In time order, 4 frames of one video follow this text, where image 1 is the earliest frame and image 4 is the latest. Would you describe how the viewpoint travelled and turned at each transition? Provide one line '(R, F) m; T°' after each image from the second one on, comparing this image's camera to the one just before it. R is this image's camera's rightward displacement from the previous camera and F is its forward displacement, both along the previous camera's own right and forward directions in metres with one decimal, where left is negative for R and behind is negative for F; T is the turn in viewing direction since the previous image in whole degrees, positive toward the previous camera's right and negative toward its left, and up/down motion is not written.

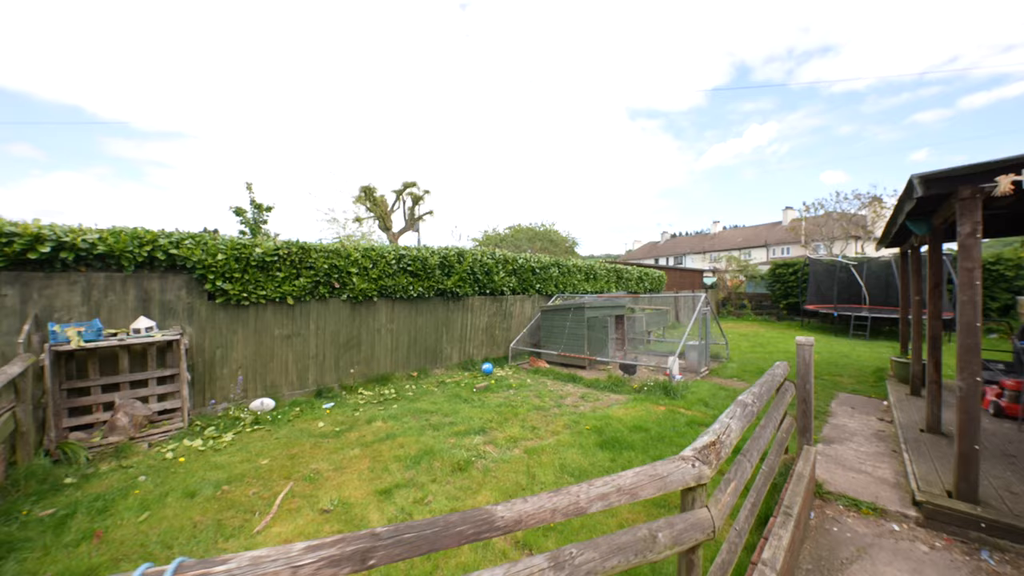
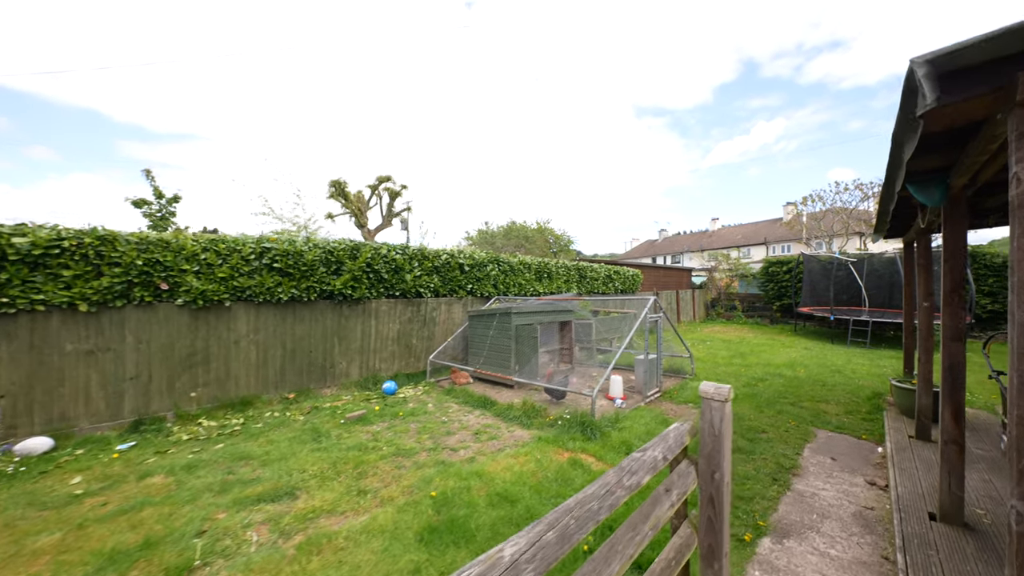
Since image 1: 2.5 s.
(+1.5, +1.3) m; -1°
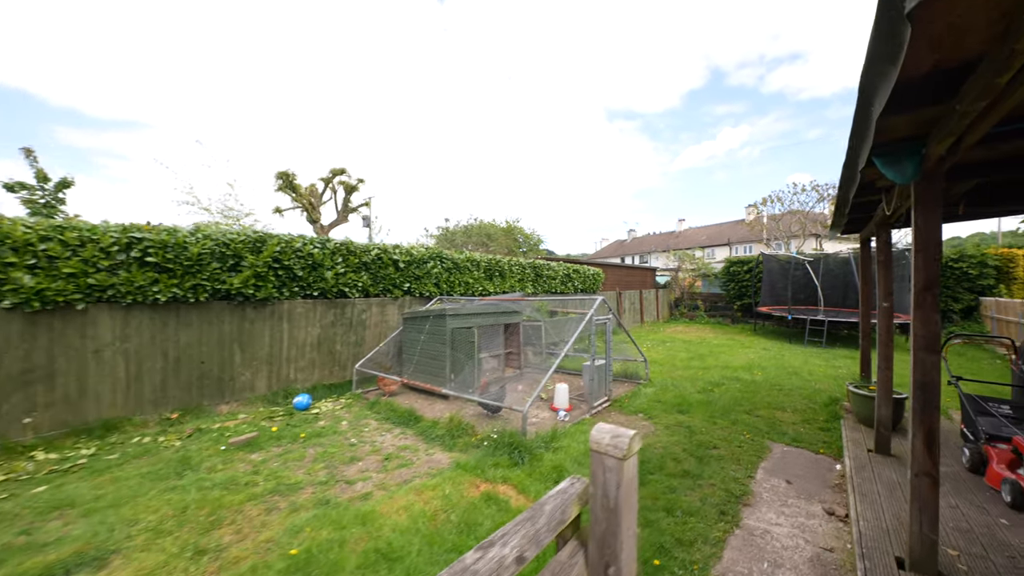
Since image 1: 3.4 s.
(+0.5, +0.6) m; +4°
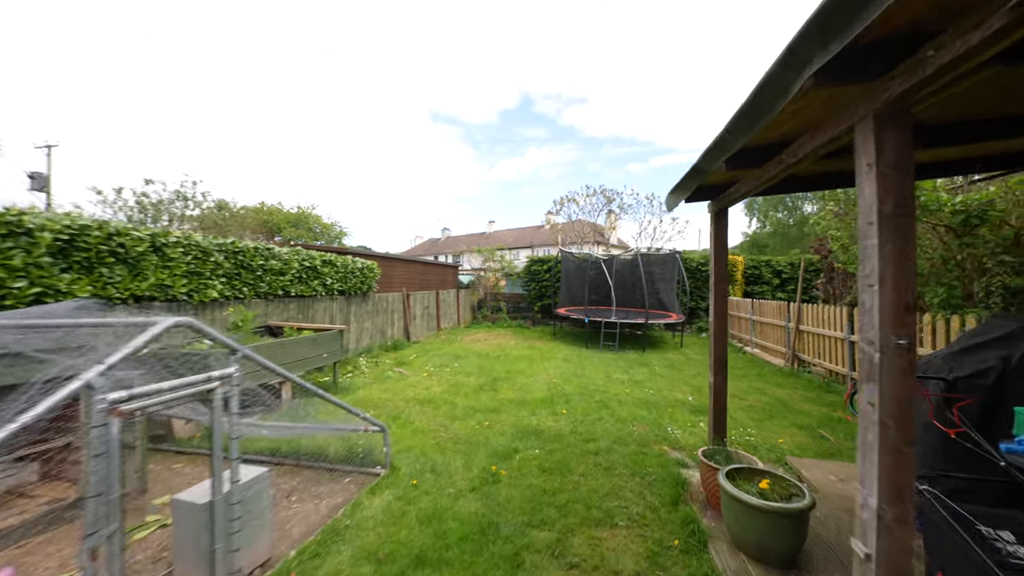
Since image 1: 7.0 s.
(+1.6, +2.6) m; +28°
